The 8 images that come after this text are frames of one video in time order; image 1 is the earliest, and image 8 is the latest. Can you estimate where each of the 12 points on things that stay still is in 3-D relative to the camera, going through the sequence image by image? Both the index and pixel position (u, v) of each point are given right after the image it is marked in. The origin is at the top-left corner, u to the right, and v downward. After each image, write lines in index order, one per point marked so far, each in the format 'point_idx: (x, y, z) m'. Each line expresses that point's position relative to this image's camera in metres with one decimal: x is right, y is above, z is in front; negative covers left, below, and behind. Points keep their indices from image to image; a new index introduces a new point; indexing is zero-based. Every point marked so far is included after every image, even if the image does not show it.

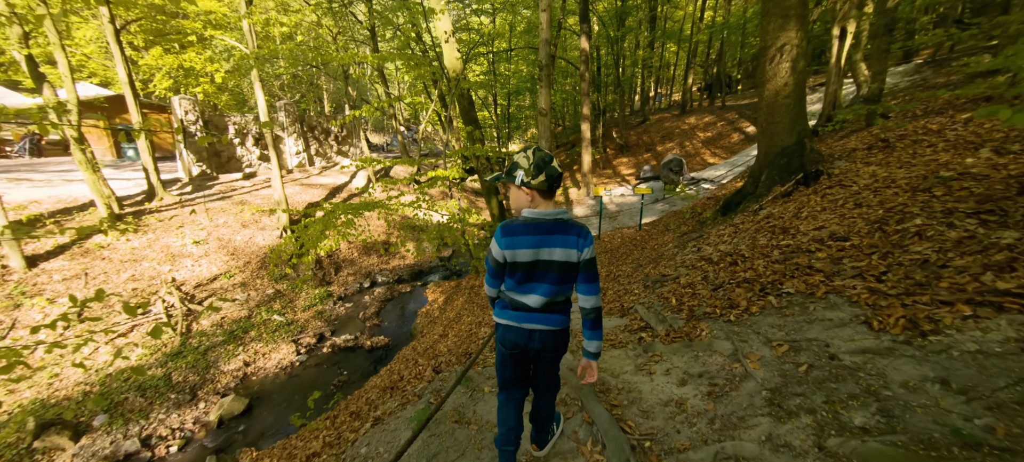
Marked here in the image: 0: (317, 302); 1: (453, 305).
0: (-7.0, -2.6, +14.4) m
1: (-1.7, -2.1, +11.2) m
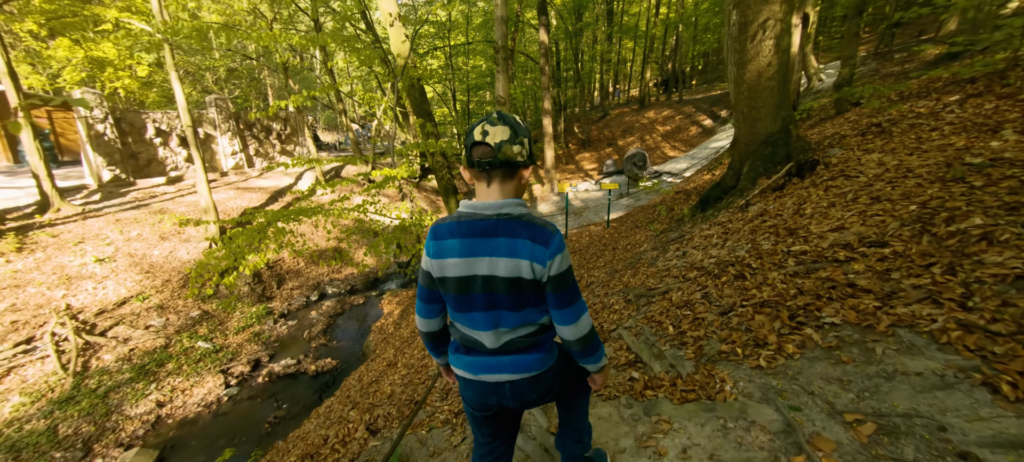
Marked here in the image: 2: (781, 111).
0: (-8.1, -2.9, +12.8) m
1: (-2.5, -2.2, +10.1) m
2: (+3.9, +1.7, +6.0) m
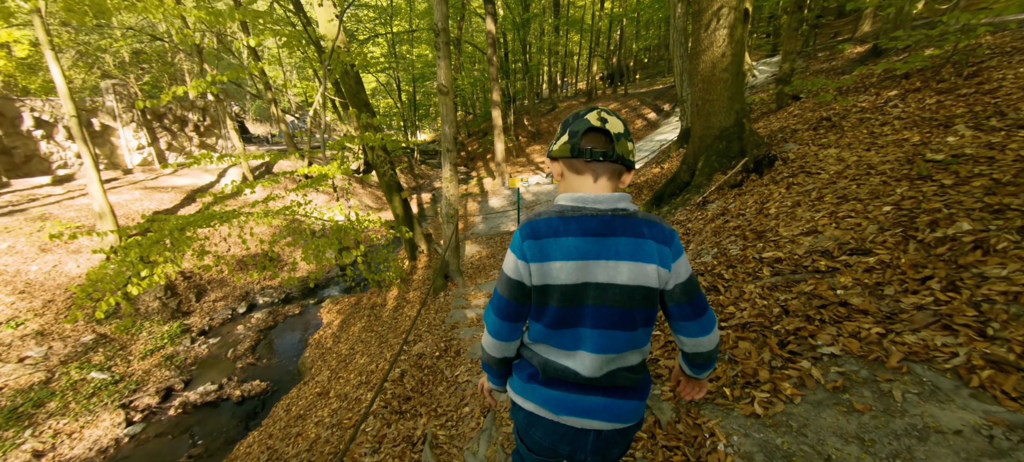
0: (-9.5, -3.1, +11.3) m
1: (-3.6, -2.3, +9.2) m
2: (+3.1, +1.8, +5.9) m
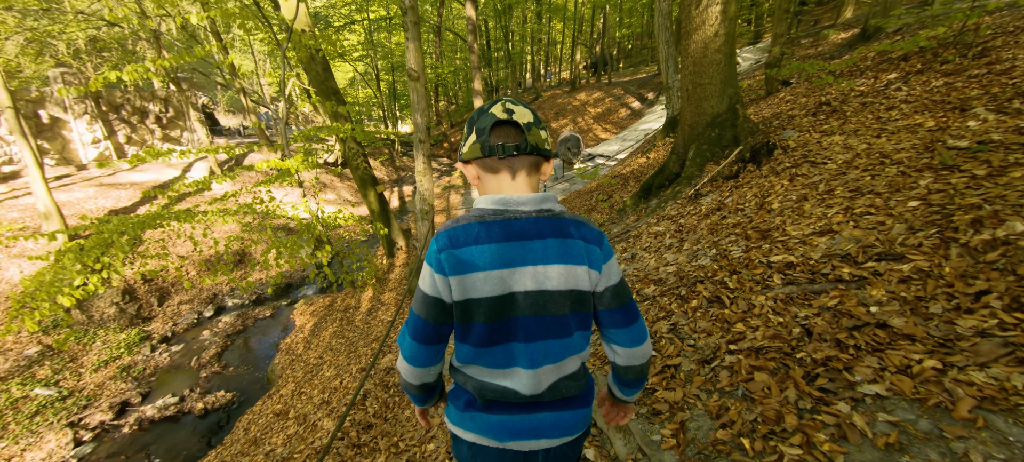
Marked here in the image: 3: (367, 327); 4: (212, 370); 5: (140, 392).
0: (-9.9, -3.1, +10.6) m
1: (-4.0, -2.2, +8.7) m
2: (+2.8, +1.8, +5.4) m
3: (-2.5, -1.7, +7.4) m
4: (-7.4, -3.4, +10.4) m
5: (-8.5, -3.7, +9.6) m
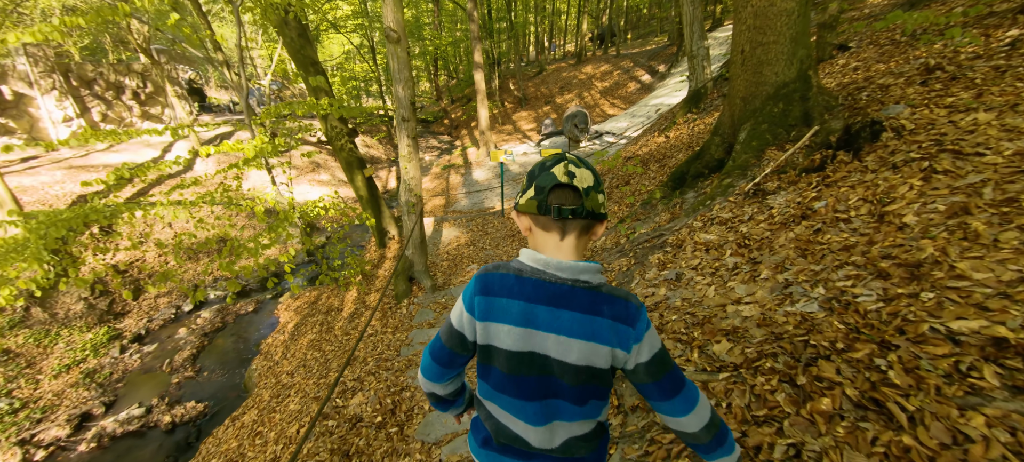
0: (-9.8, -2.9, +9.7) m
1: (-3.9, -2.1, +7.7) m
2: (+2.8, +1.8, +4.2) m
3: (-2.5, -1.6, +6.4) m
4: (-7.3, -3.2, +9.5) m
5: (-8.4, -3.5, +8.7) m
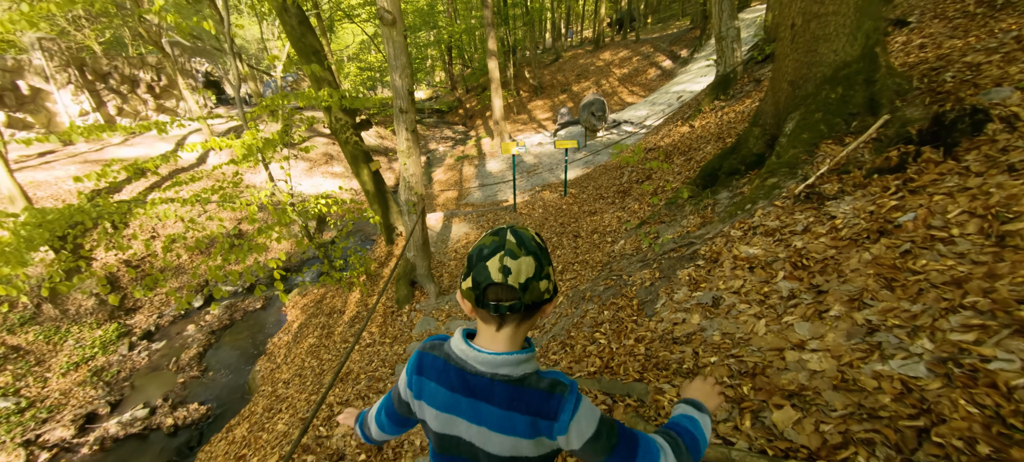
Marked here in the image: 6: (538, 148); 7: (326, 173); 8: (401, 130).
0: (-9.5, -2.8, +9.6) m
1: (-3.7, -2.1, +7.4) m
2: (+2.8, +1.7, +3.5) m
3: (-2.4, -1.6, +6.0) m
4: (-7.1, -3.1, +9.3) m
5: (-8.2, -3.5, +8.6) m
6: (+1.1, +3.6, +18.0) m
7: (-7.5, +2.3, +17.1) m
8: (-1.5, +1.4, +5.6) m
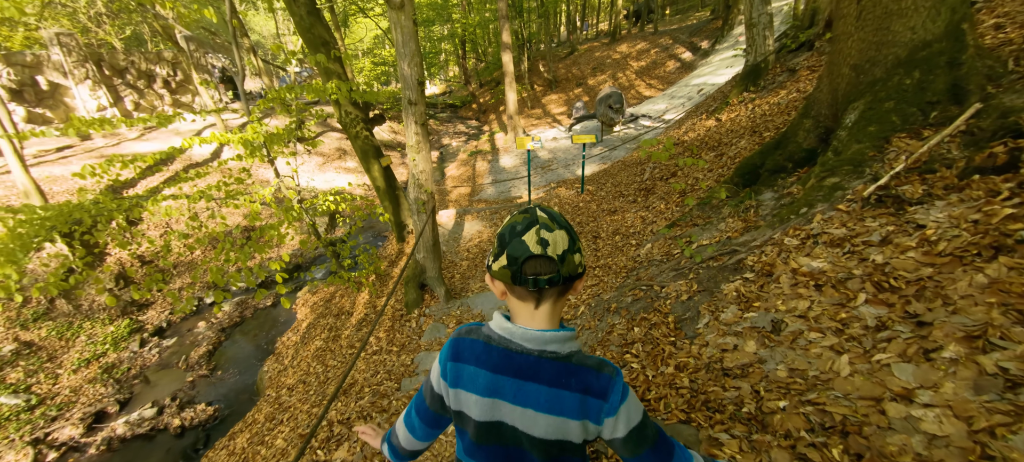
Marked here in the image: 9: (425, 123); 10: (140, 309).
0: (-9.2, -2.7, +9.5) m
1: (-3.5, -2.0, +7.1) m
2: (+3.0, +1.7, +3.0) m
3: (-2.2, -1.6, +5.7) m
4: (-6.8, -3.1, +9.1) m
5: (-7.9, -3.4, +8.5) m
6: (+1.7, +3.7, +17.6) m
7: (-7.0, +2.5, +16.9) m
8: (-1.3, +1.3, +5.3) m
9: (-1.1, +1.4, +5.4) m
10: (-9.7, -2.0, +10.9) m
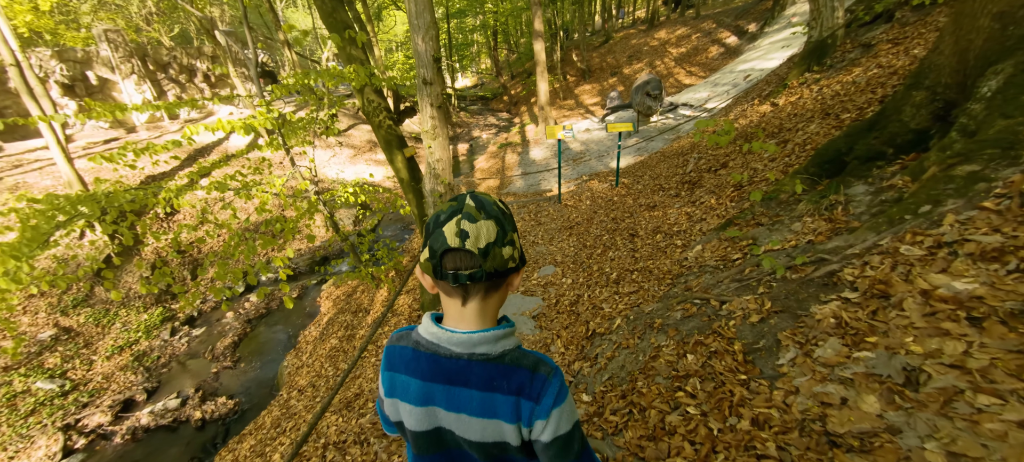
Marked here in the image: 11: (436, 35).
0: (-8.6, -2.5, +9.6) m
1: (-3.1, -1.9, +6.8) m
2: (+3.1, +1.6, +2.2) m
3: (-1.9, -1.6, +5.2) m
4: (-6.2, -2.9, +9.1) m
5: (-7.4, -3.2, +8.5) m
6: (+2.9, +3.9, +16.8) m
7: (-5.8, +2.8, +16.7) m
8: (-1.0, +1.4, +4.7) m
9: (-0.8, +1.4, +4.8) m
10: (-9.0, -1.8, +11.0) m
11: (-0.8, +2.1, +4.5) m
